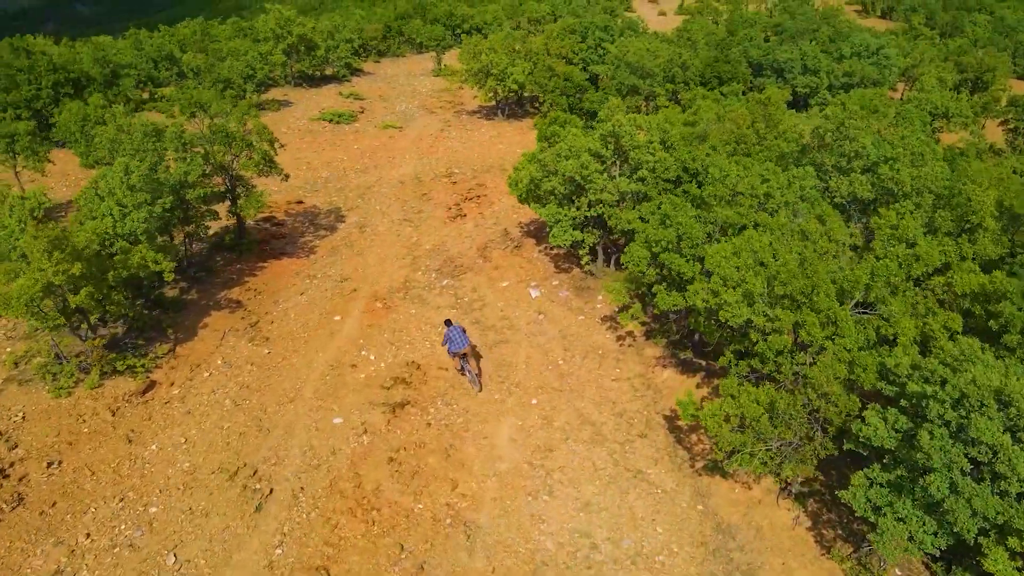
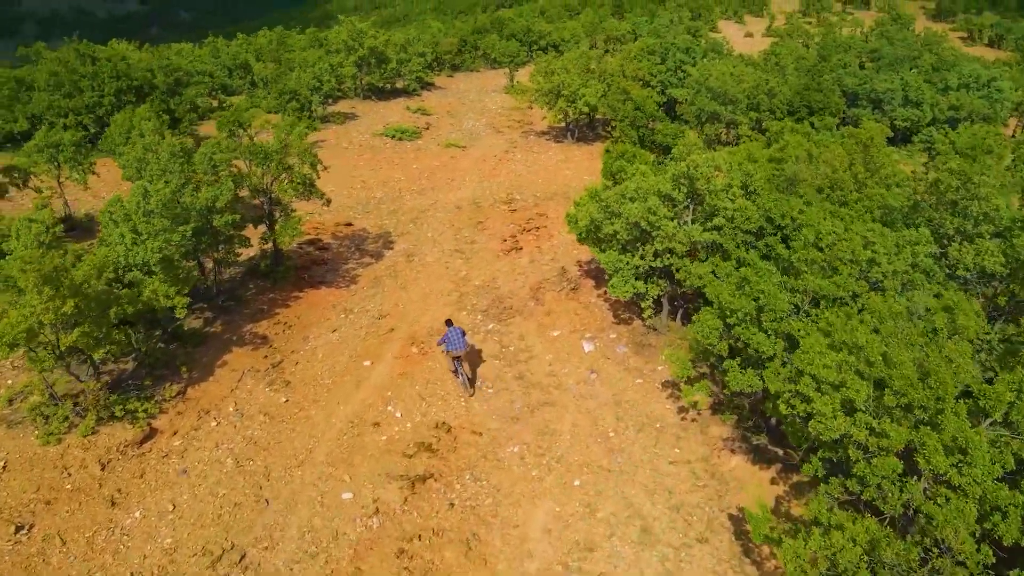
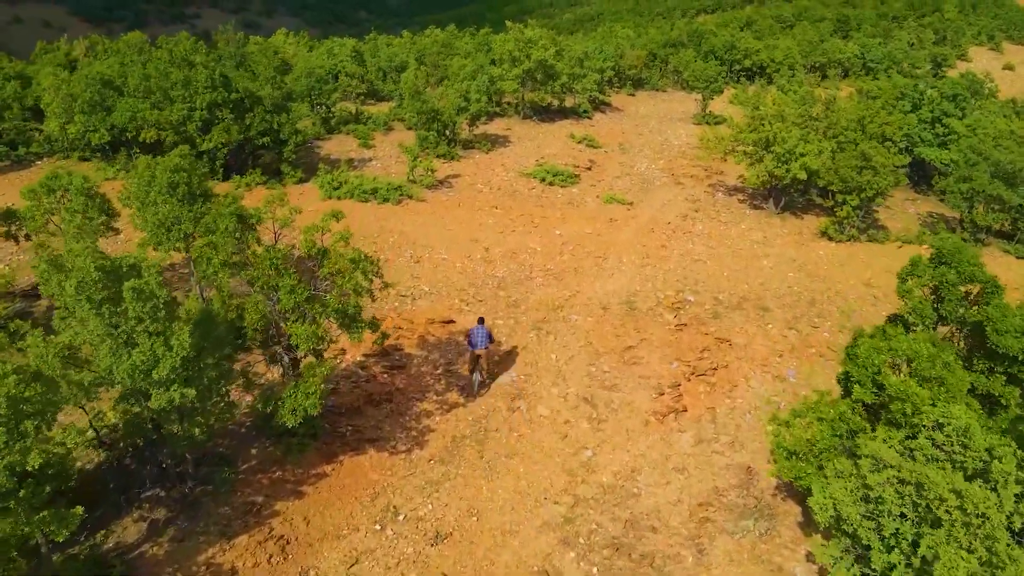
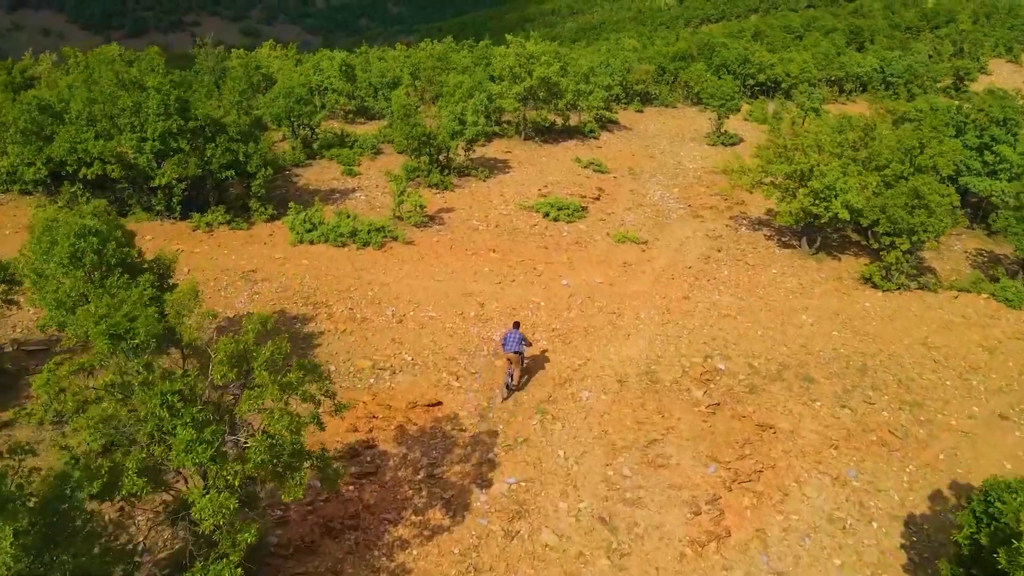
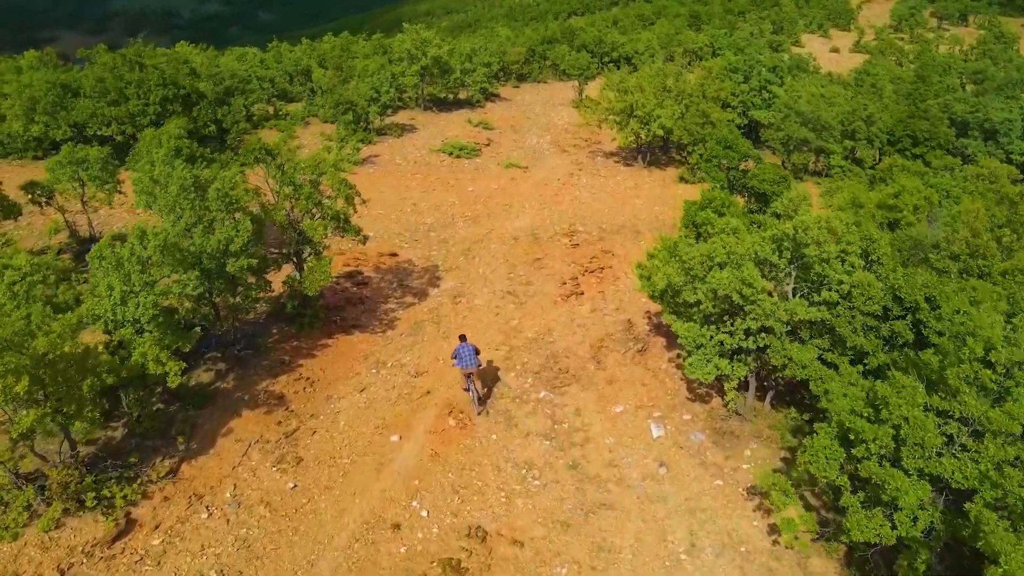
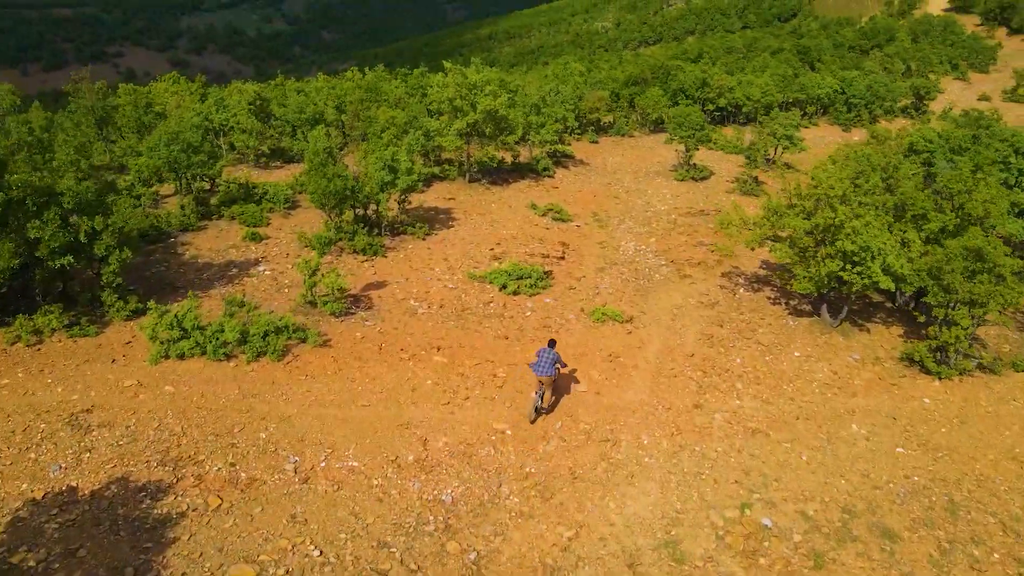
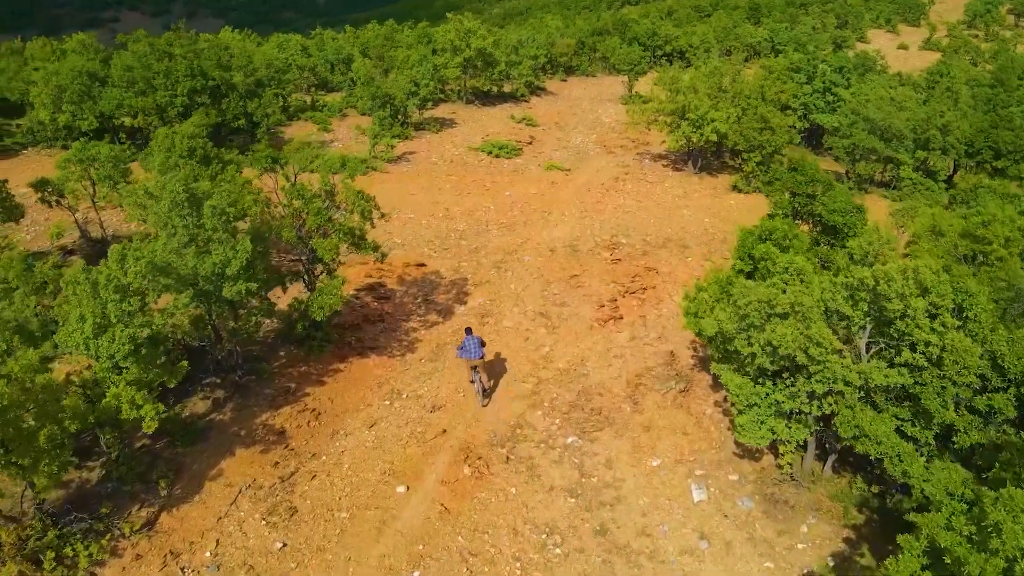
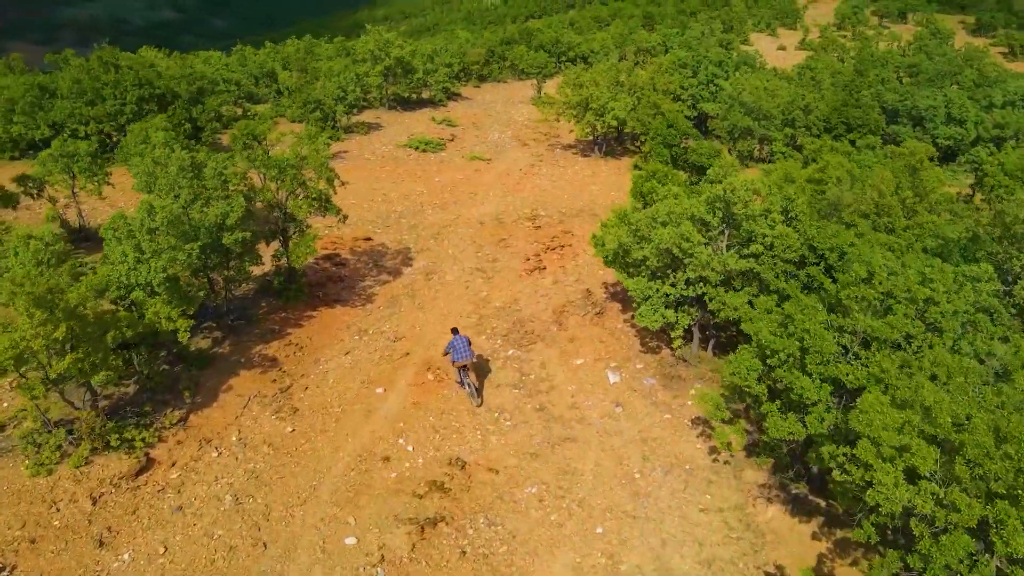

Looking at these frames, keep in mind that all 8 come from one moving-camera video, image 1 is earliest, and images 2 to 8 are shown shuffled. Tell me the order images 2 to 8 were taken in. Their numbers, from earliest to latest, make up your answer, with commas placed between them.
2, 8, 5, 7, 3, 4, 6
